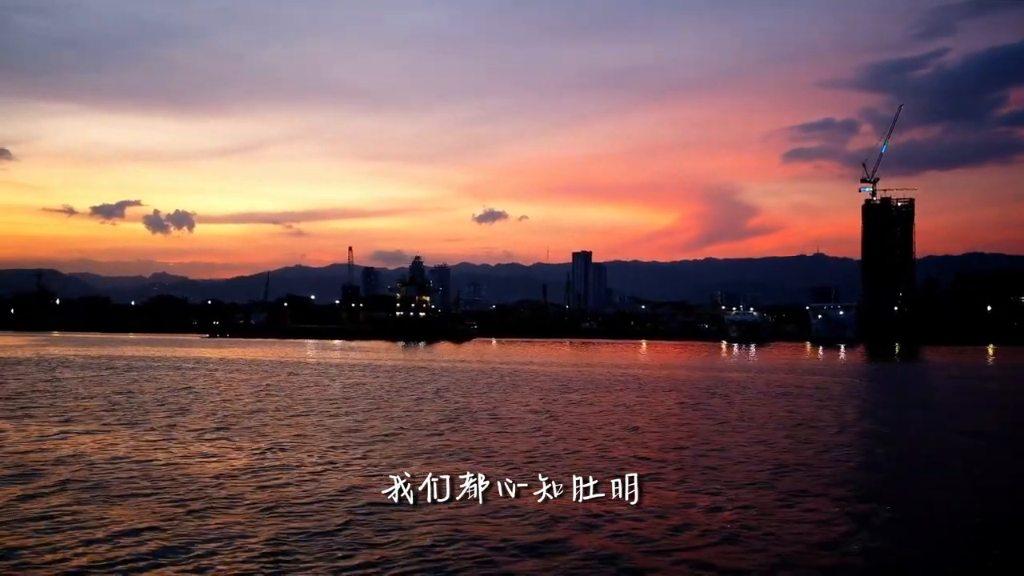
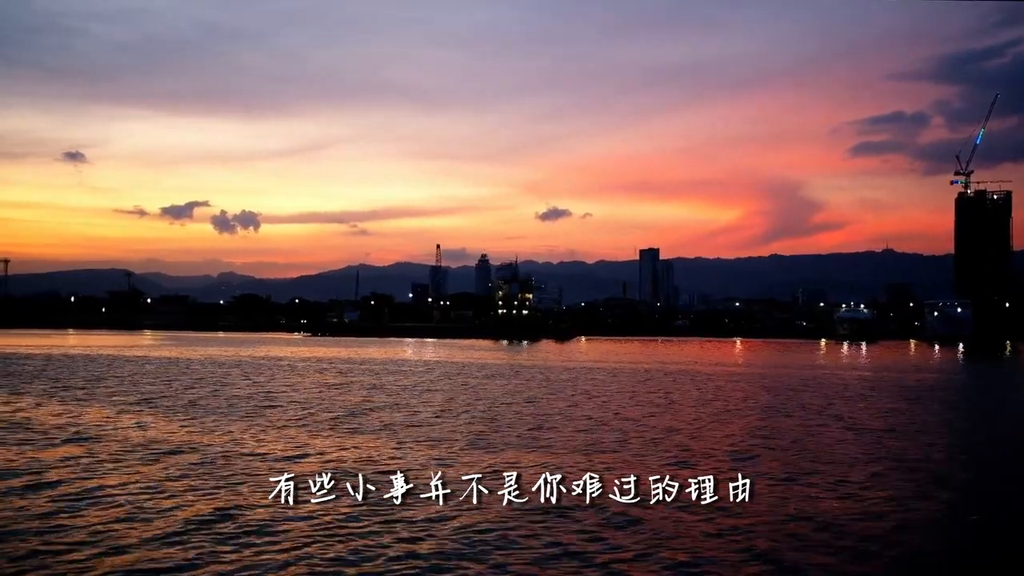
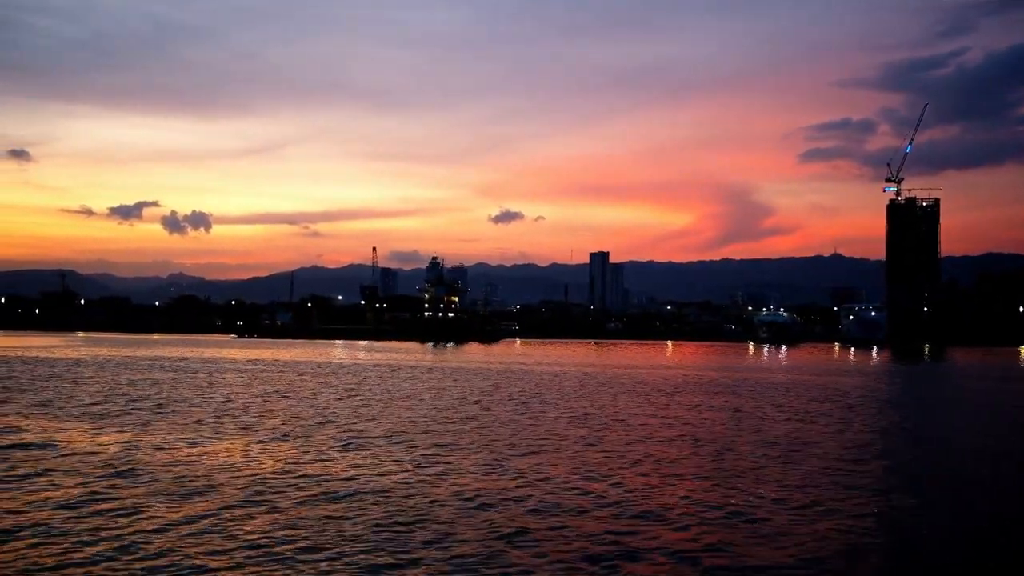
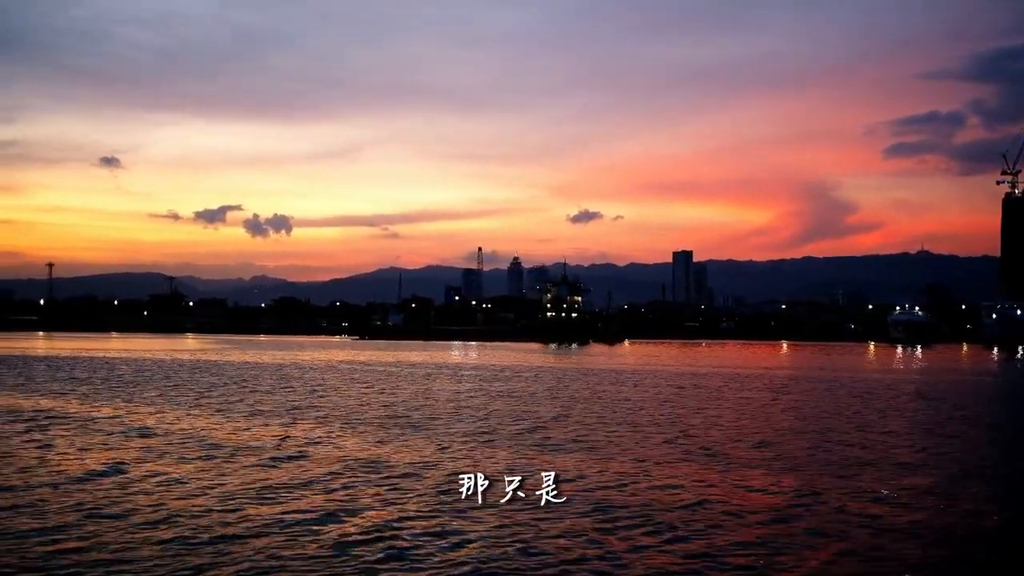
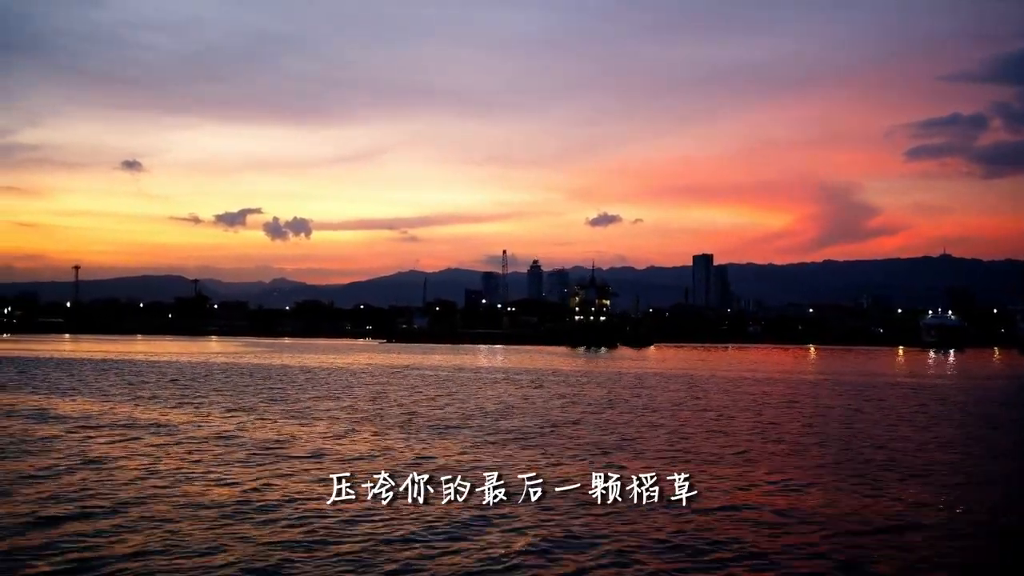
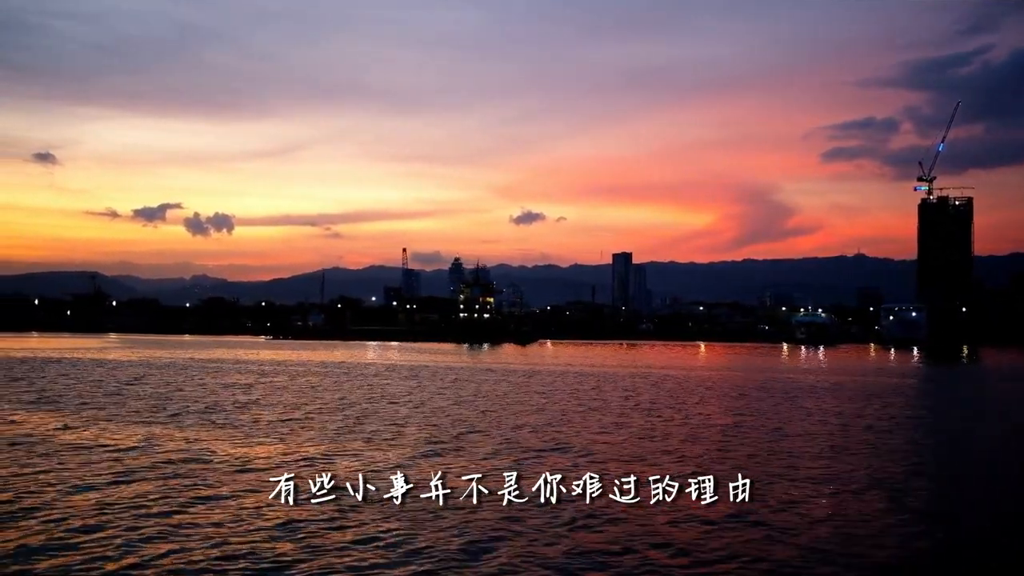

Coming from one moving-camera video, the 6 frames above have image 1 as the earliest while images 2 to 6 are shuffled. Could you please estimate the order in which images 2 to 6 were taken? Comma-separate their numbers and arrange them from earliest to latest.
3, 6, 2, 4, 5
